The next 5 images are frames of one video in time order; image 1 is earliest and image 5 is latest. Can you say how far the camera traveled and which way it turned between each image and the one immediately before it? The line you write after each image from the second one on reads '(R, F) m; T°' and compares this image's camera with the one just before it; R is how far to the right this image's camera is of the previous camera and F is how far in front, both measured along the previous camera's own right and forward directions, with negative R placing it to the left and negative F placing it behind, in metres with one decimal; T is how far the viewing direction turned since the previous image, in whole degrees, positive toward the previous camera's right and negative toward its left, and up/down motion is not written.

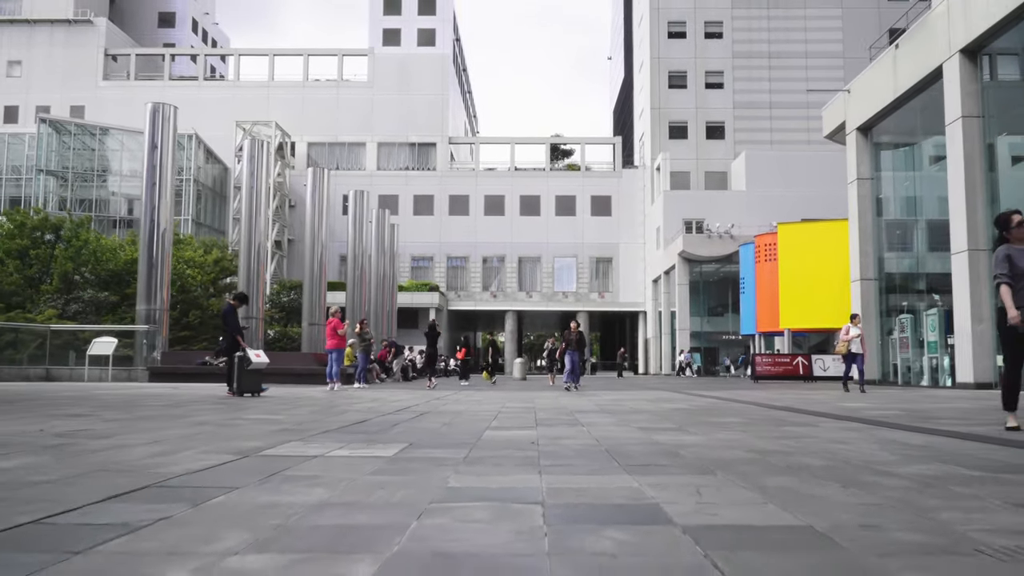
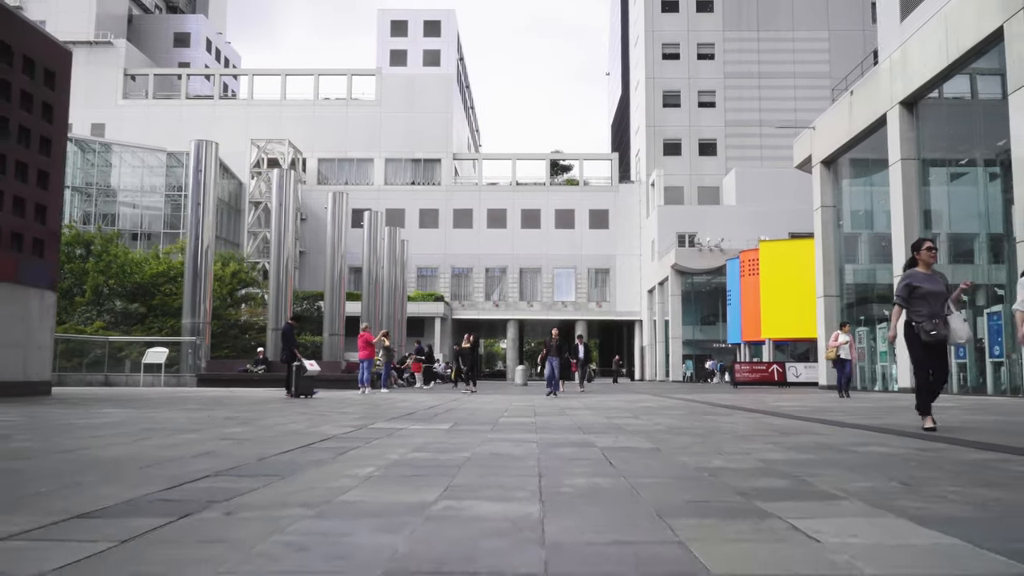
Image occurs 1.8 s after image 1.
(-0.1, -3.1) m; 0°
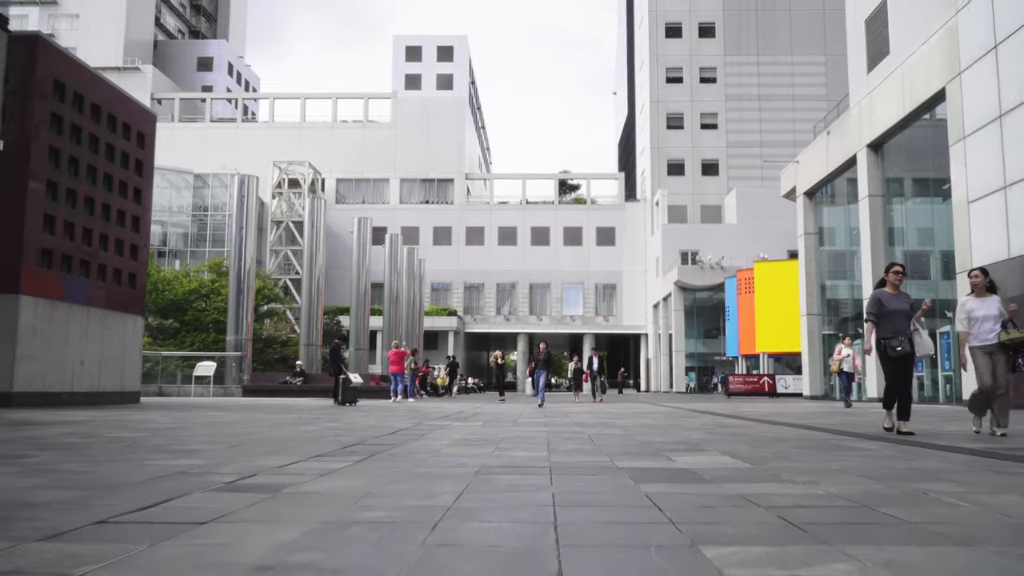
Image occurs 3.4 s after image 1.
(-0.1, -2.9) m; -1°
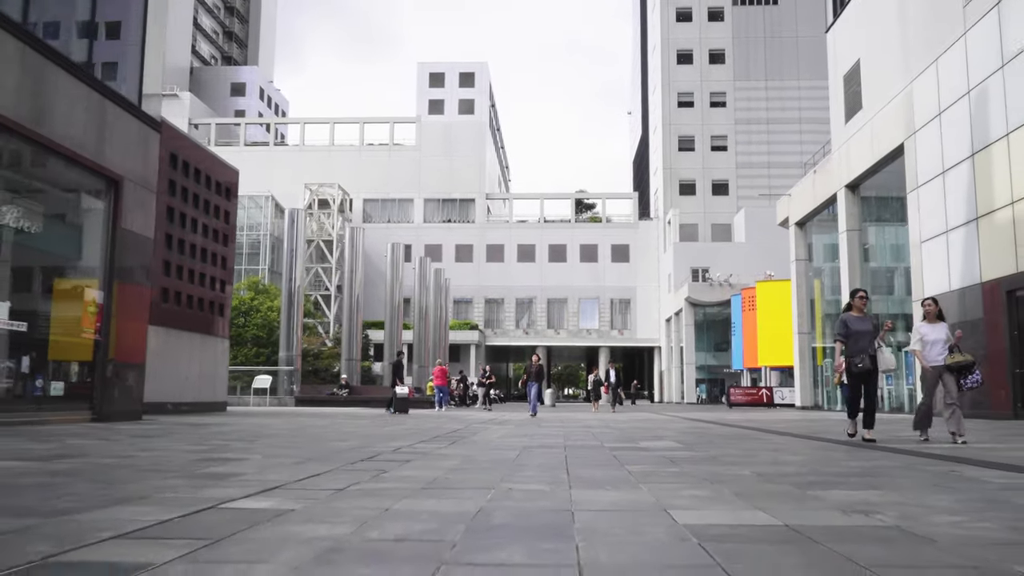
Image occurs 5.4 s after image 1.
(-0.1, -3.6) m; -1°
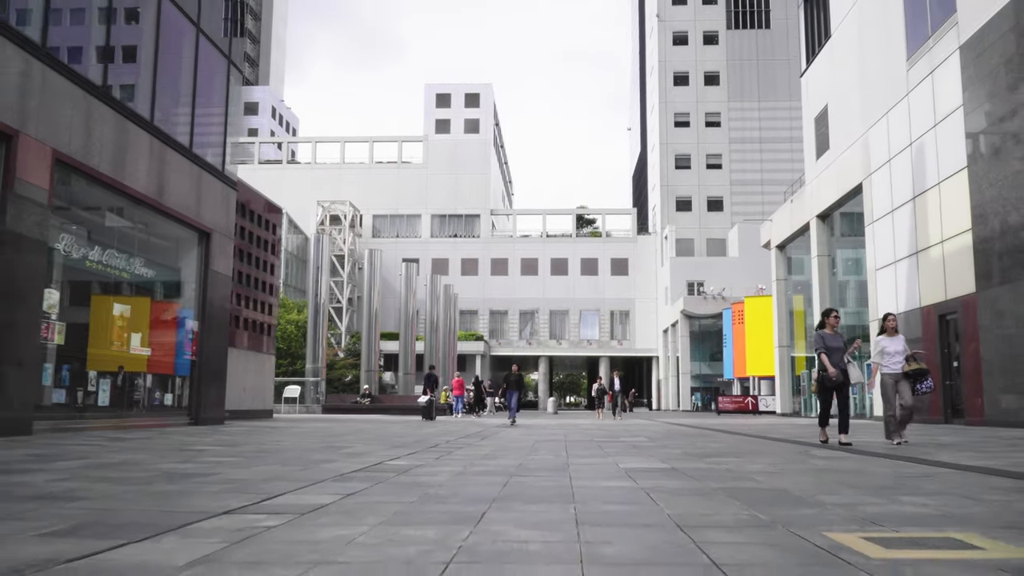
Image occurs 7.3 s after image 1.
(-0.2, -3.3) m; 0°
